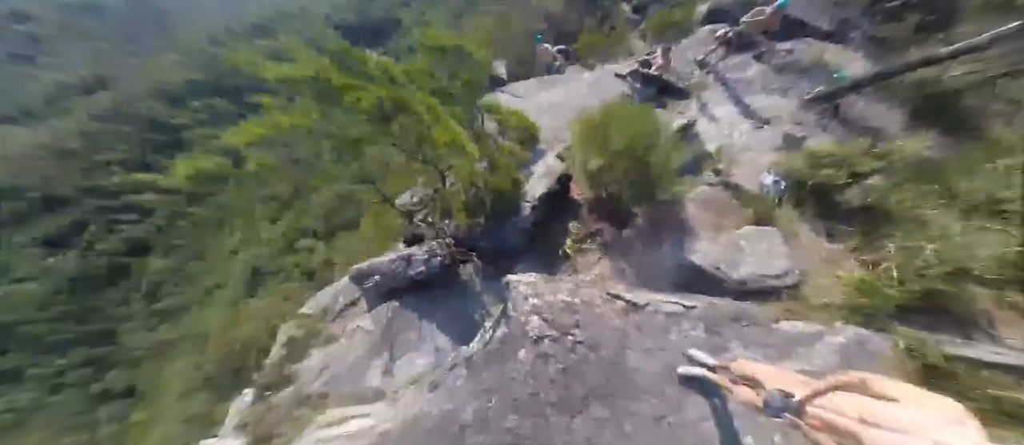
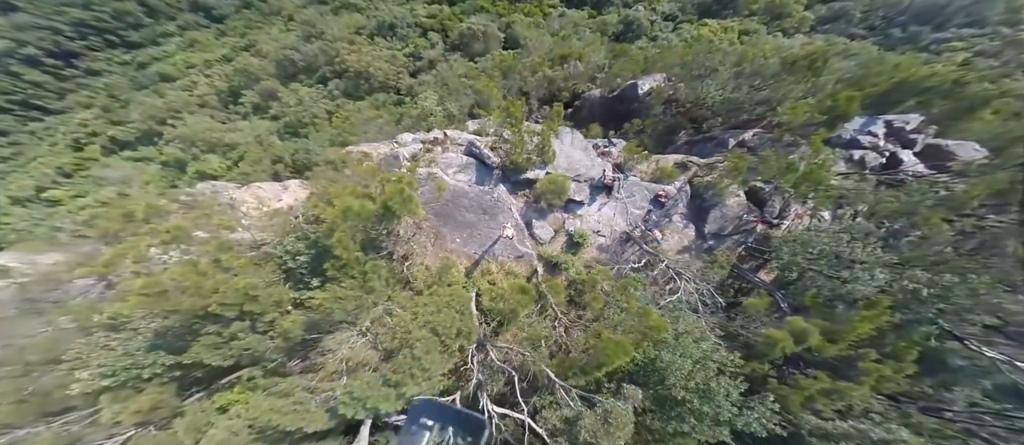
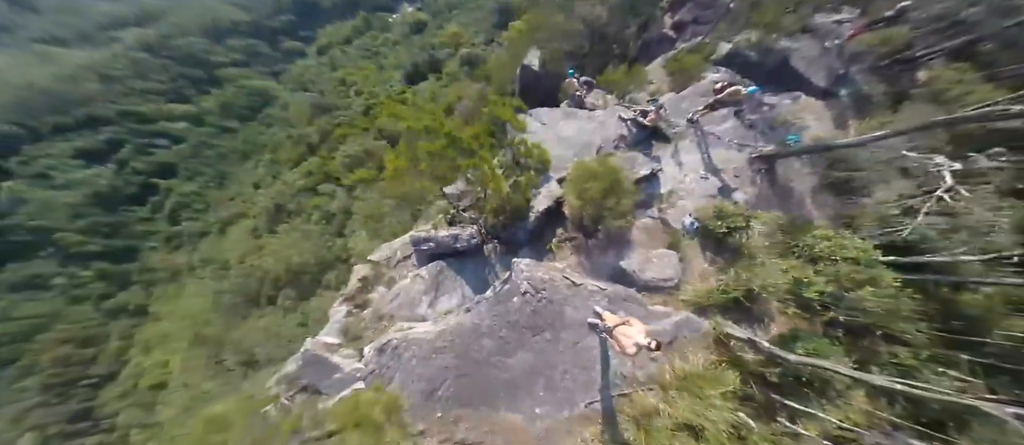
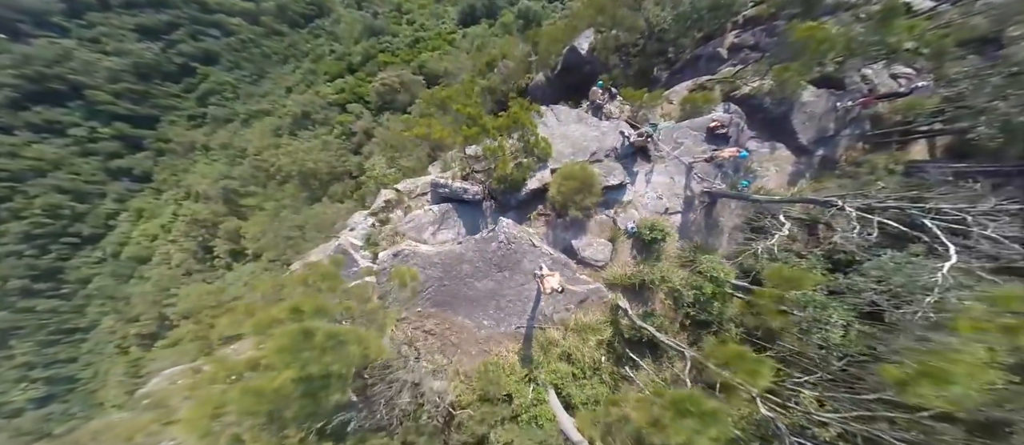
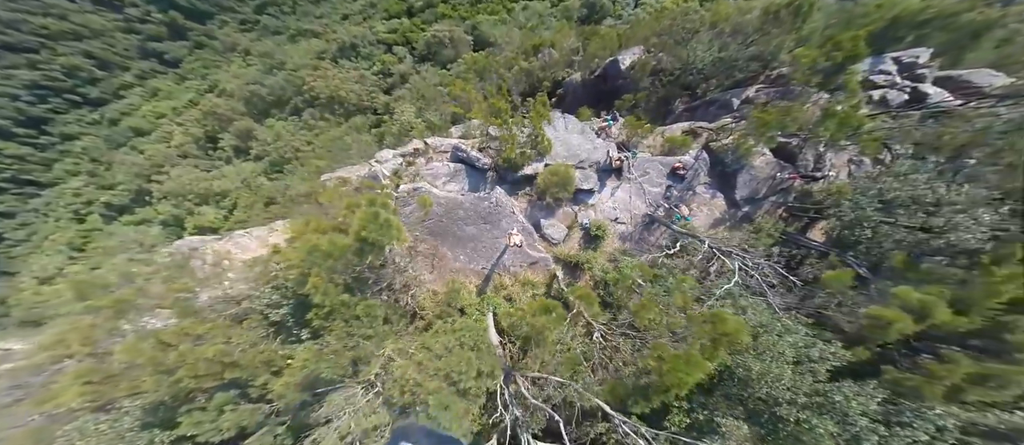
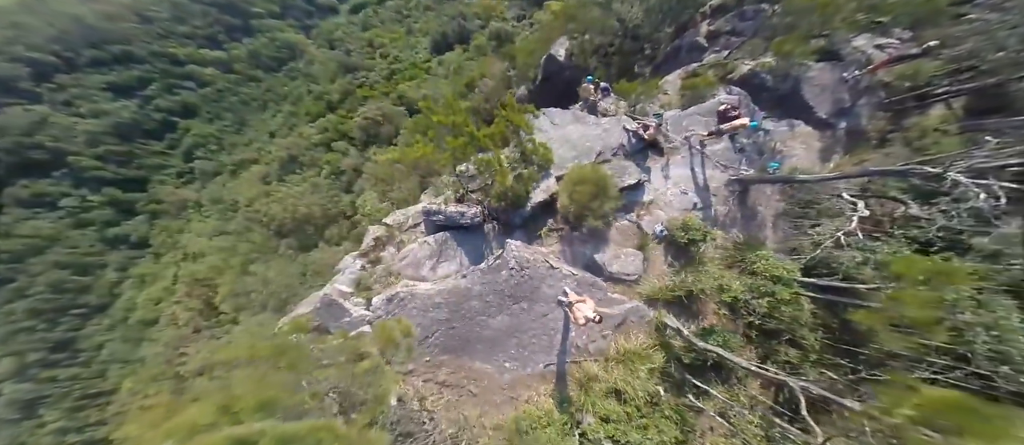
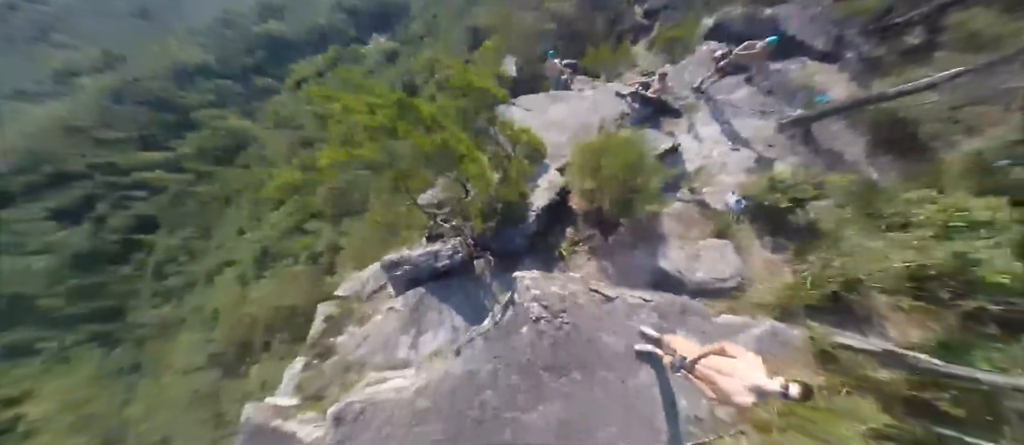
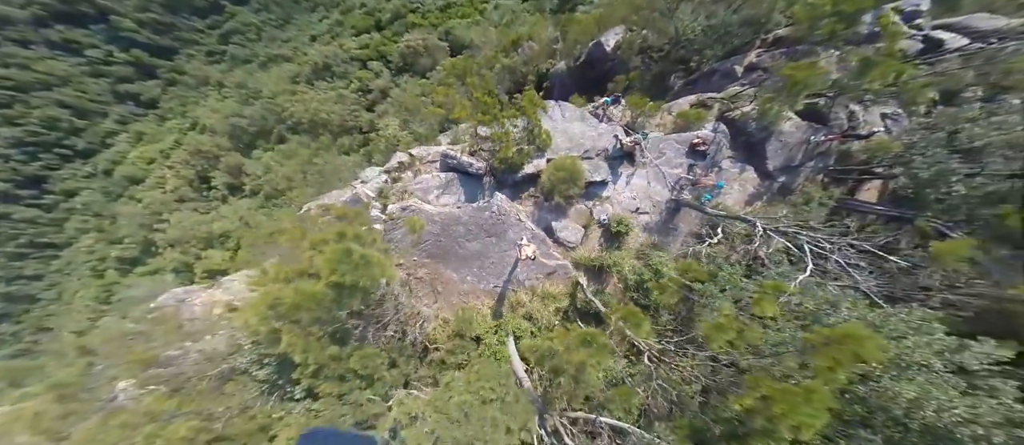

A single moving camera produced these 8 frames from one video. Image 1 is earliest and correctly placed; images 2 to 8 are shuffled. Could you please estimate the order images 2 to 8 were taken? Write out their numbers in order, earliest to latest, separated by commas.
7, 3, 6, 4, 8, 5, 2
